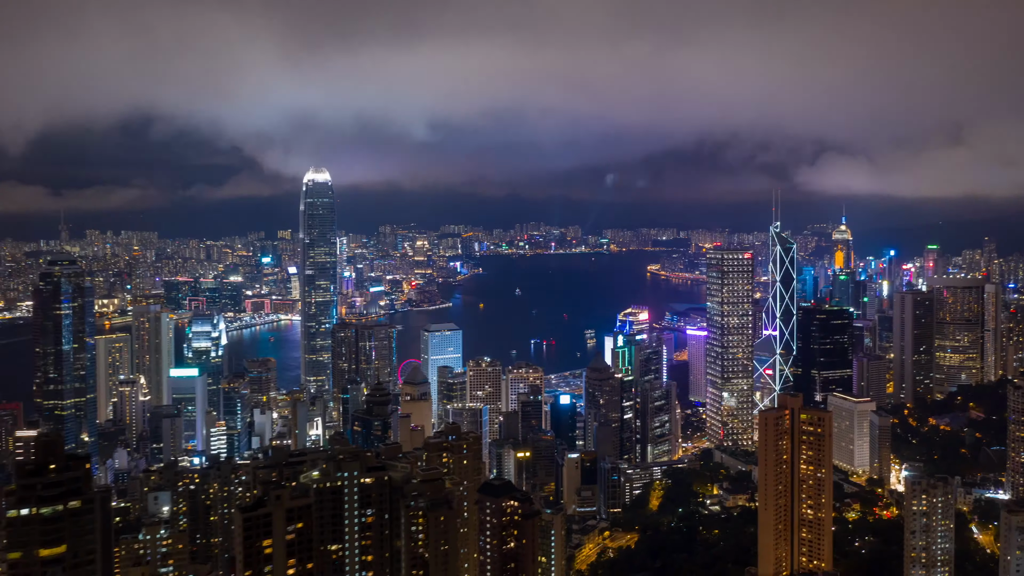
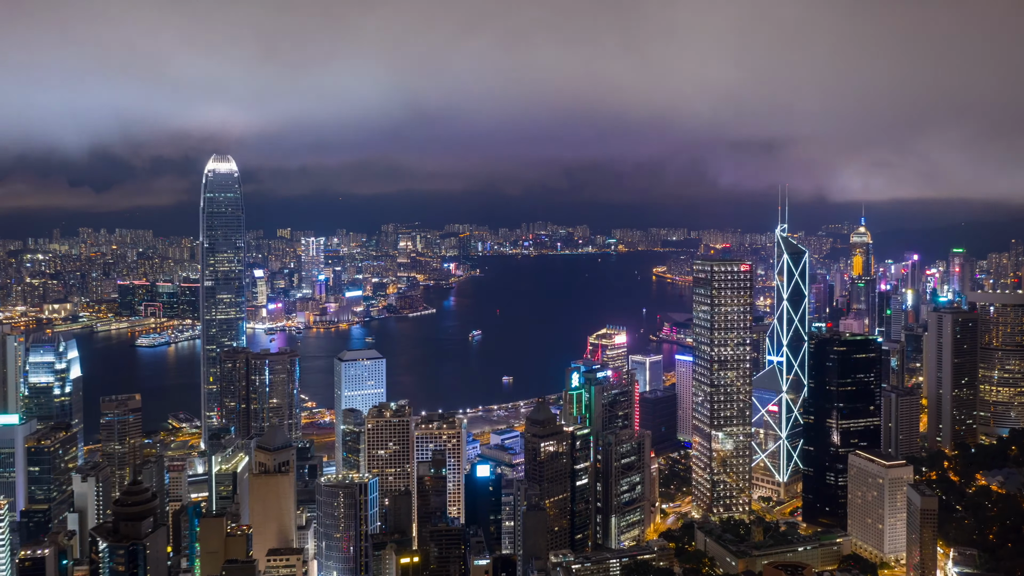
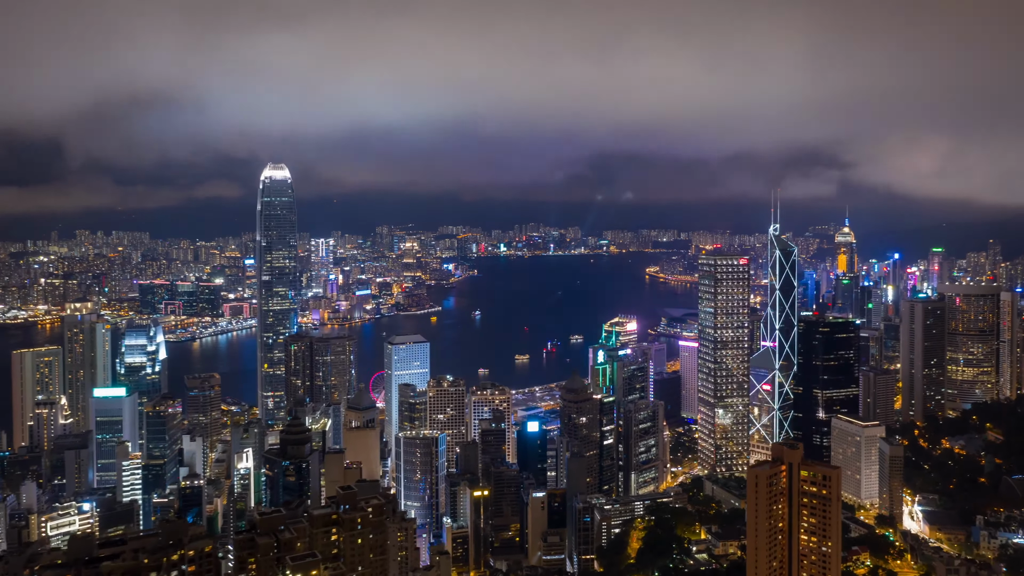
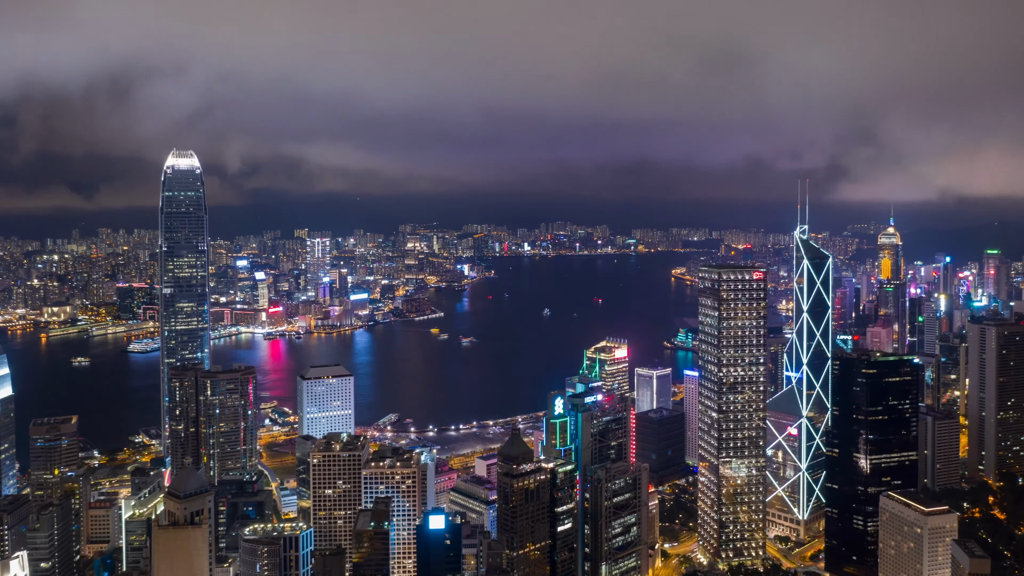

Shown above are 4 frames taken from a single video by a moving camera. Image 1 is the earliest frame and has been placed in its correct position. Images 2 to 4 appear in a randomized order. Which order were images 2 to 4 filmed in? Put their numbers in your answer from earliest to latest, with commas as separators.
3, 2, 4
